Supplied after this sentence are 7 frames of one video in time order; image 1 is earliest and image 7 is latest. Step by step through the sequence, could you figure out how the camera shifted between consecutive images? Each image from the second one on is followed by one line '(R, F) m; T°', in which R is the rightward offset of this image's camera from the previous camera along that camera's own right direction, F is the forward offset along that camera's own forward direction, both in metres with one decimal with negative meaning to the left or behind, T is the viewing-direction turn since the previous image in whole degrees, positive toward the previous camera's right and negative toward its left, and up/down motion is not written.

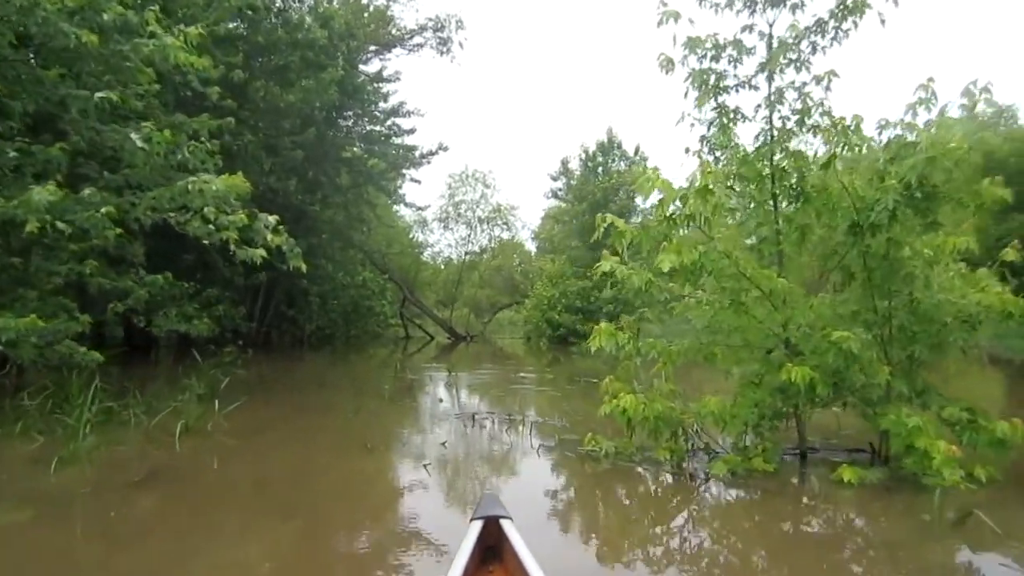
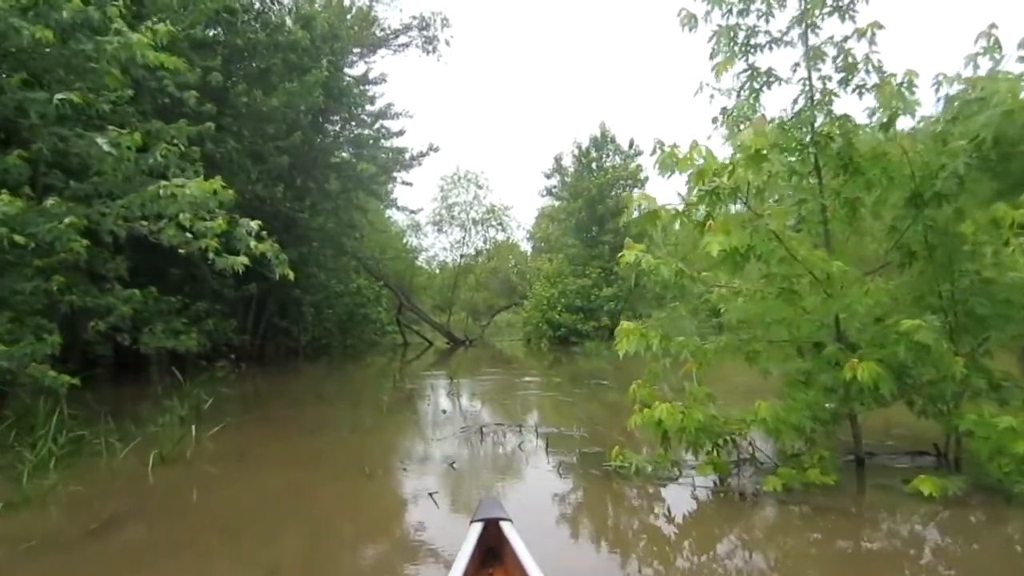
(-0.1, +0.5) m; 0°
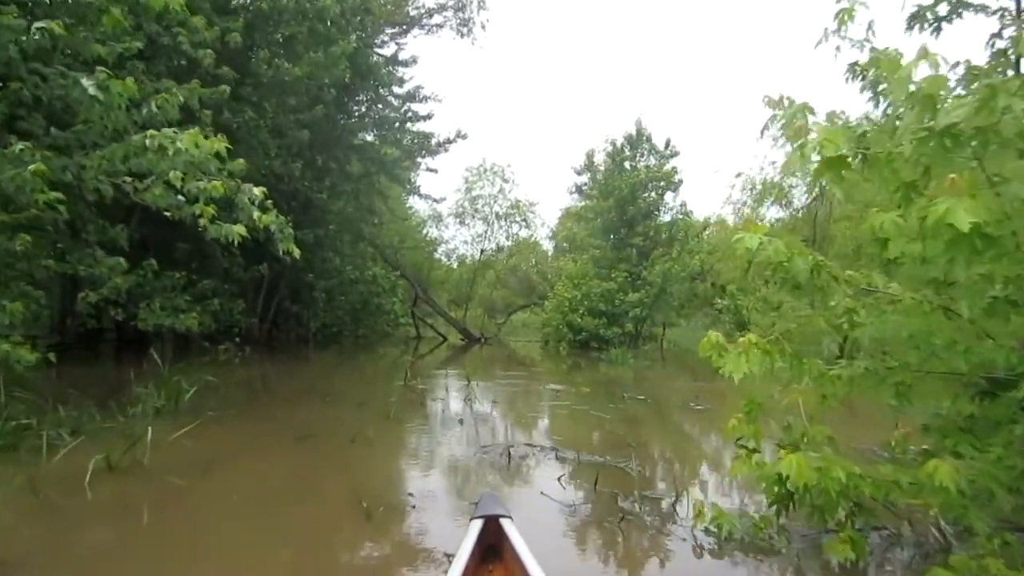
(-0.2, +1.0) m; -1°
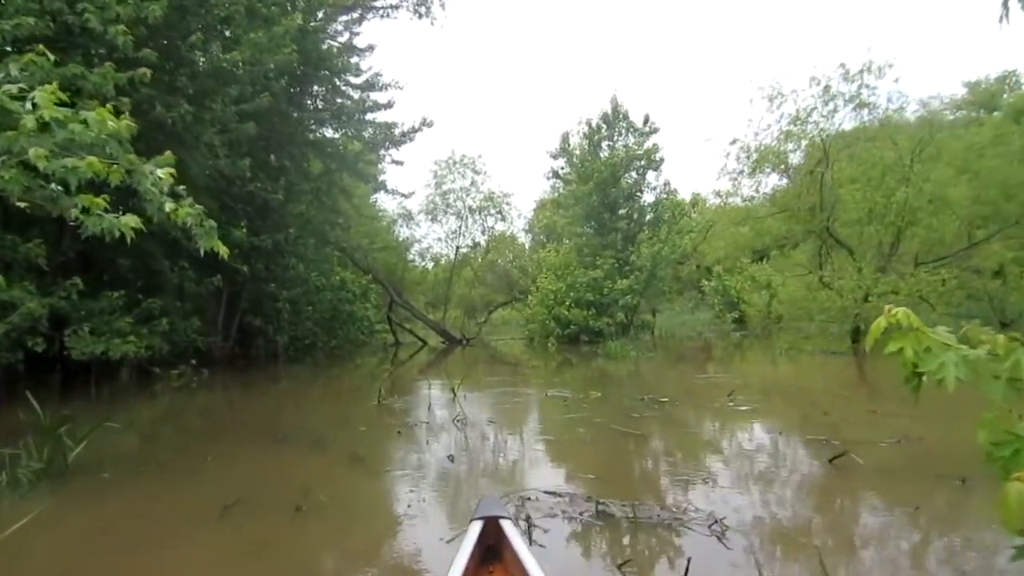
(-0.1, +1.5) m; +2°
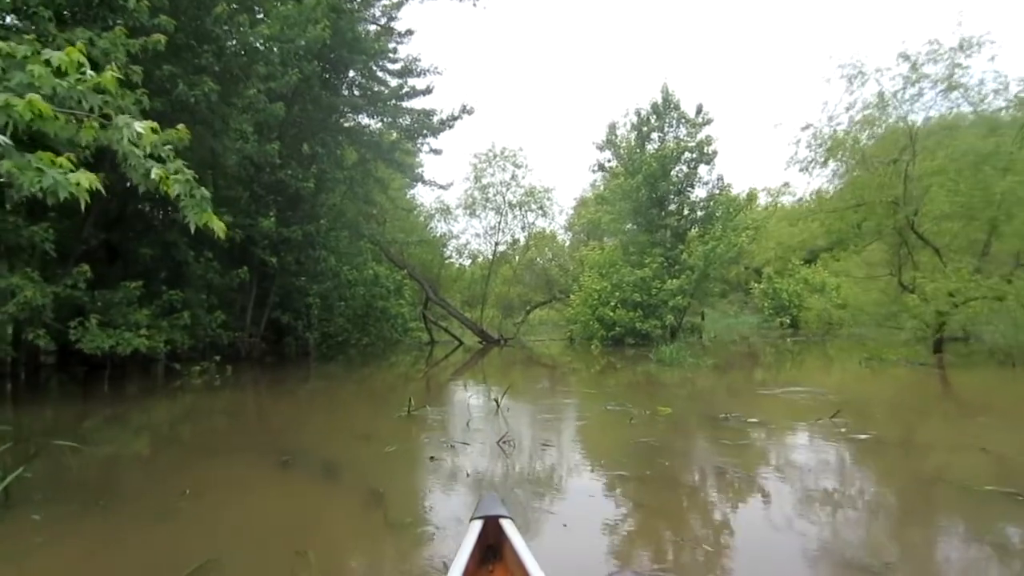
(-0.2, +1.1) m; -3°
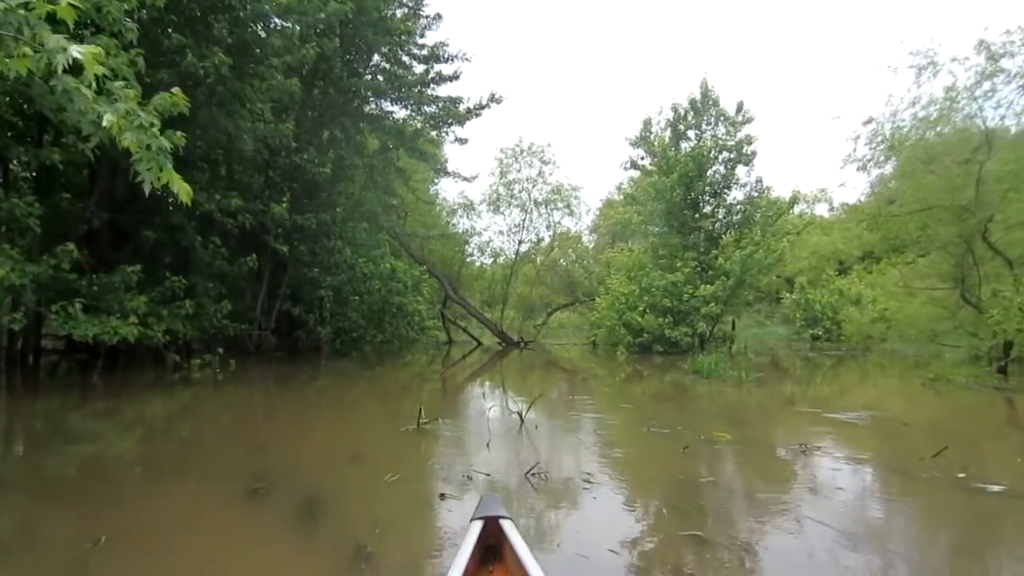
(-0.1, +1.0) m; -1°
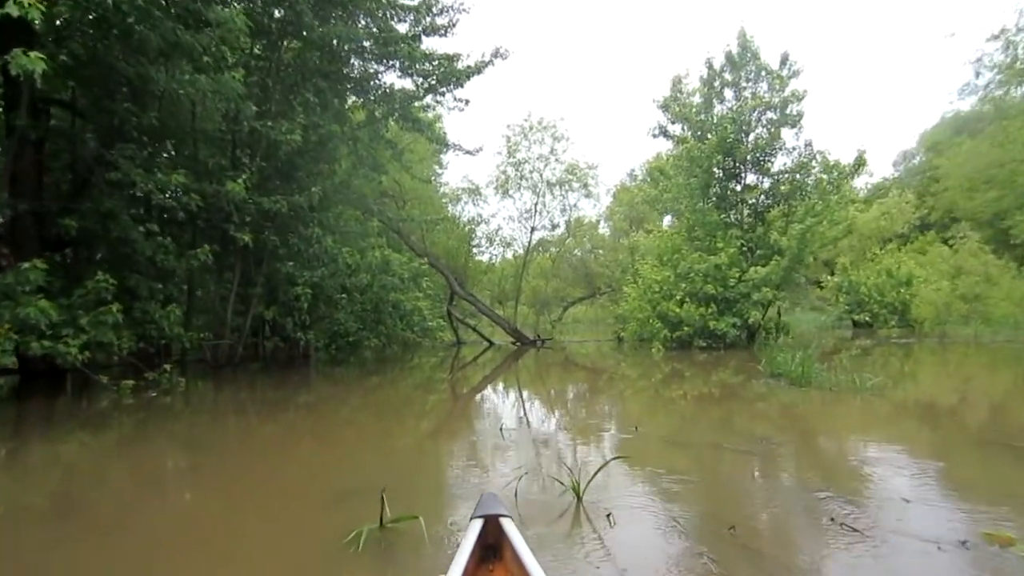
(-0.1, +2.7) m; -1°
